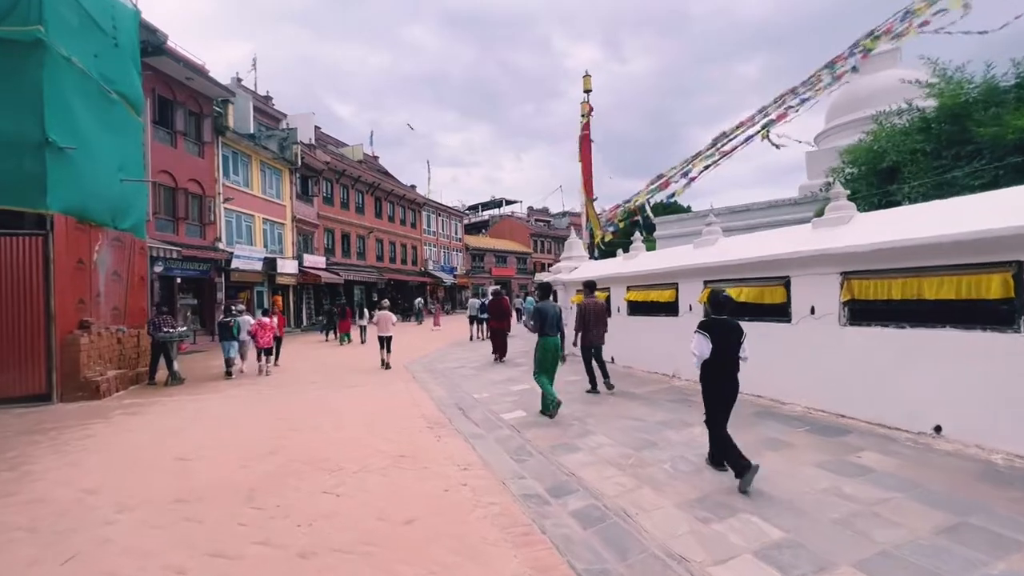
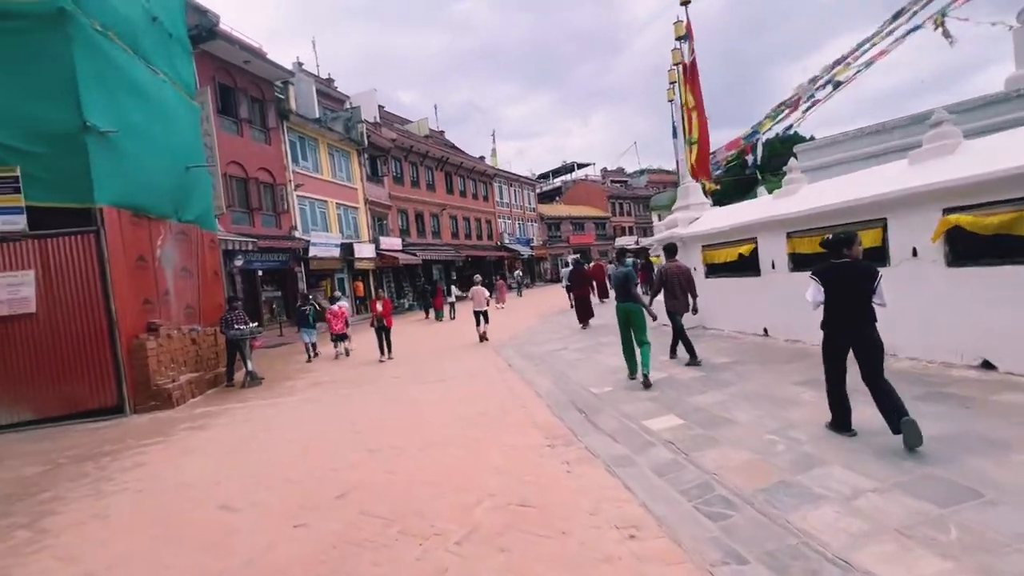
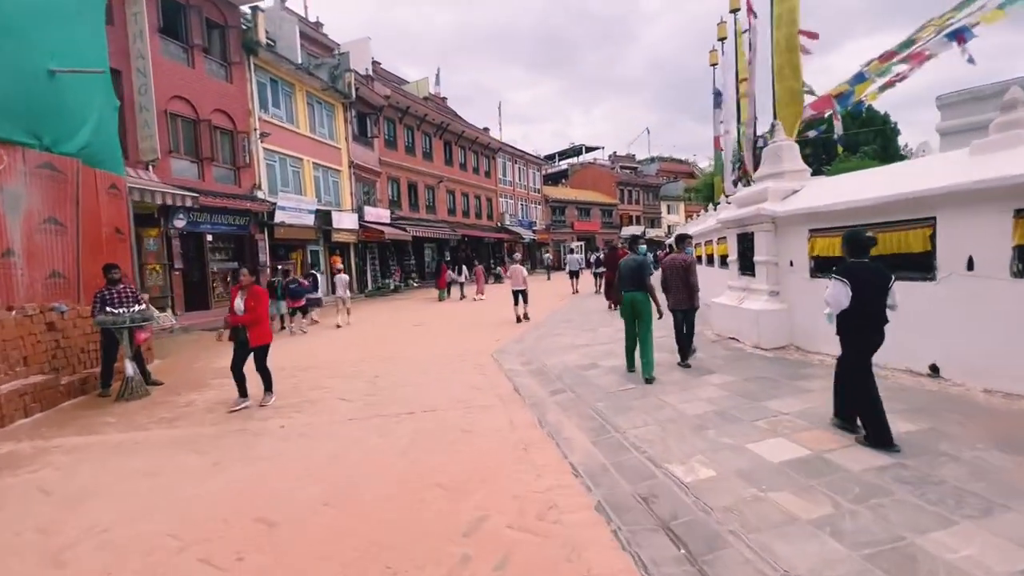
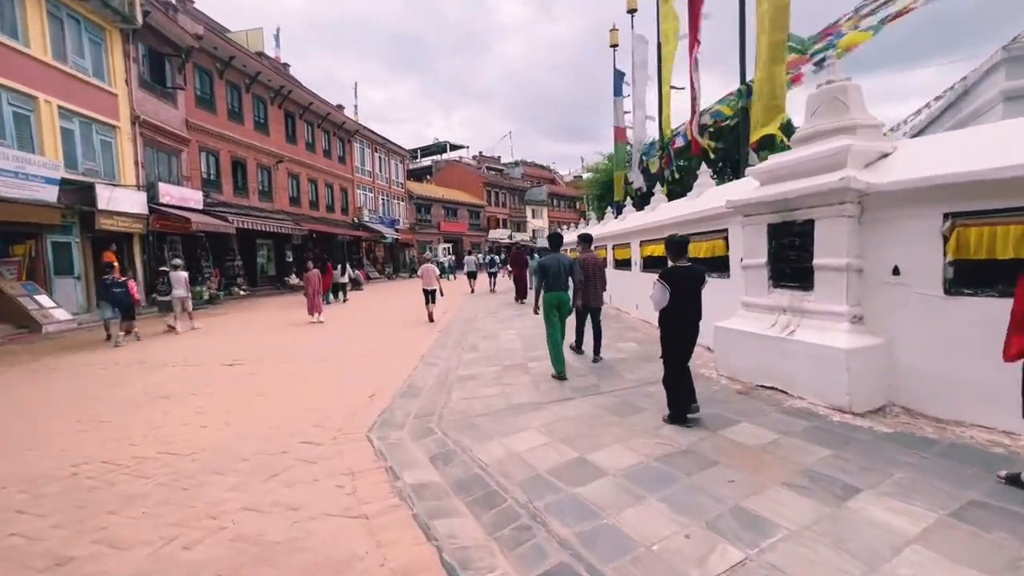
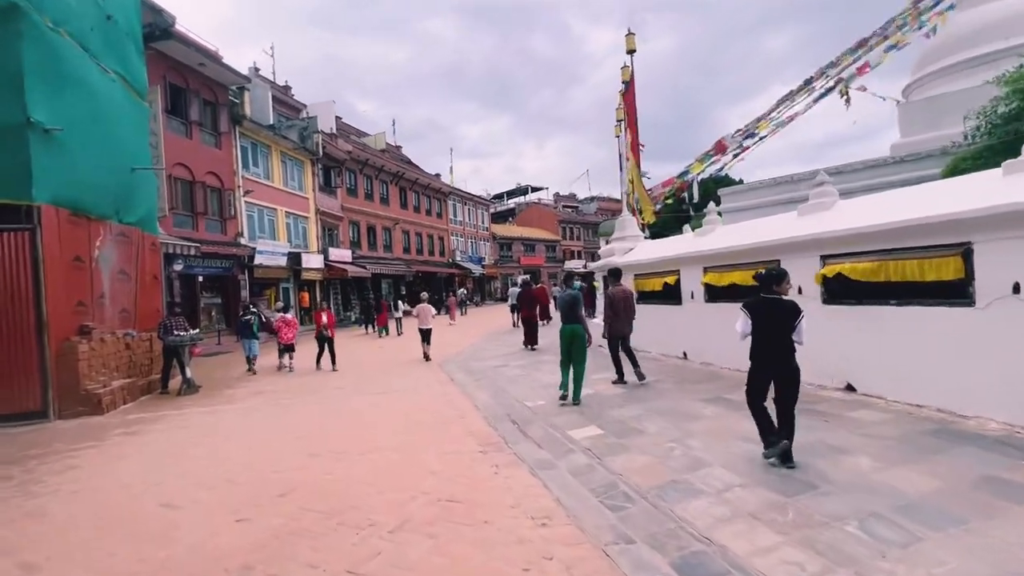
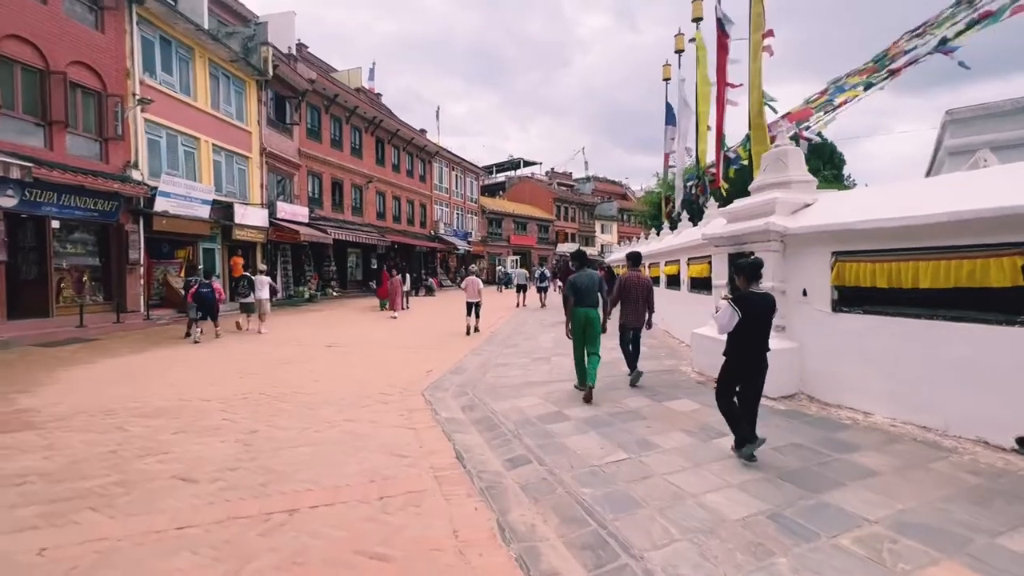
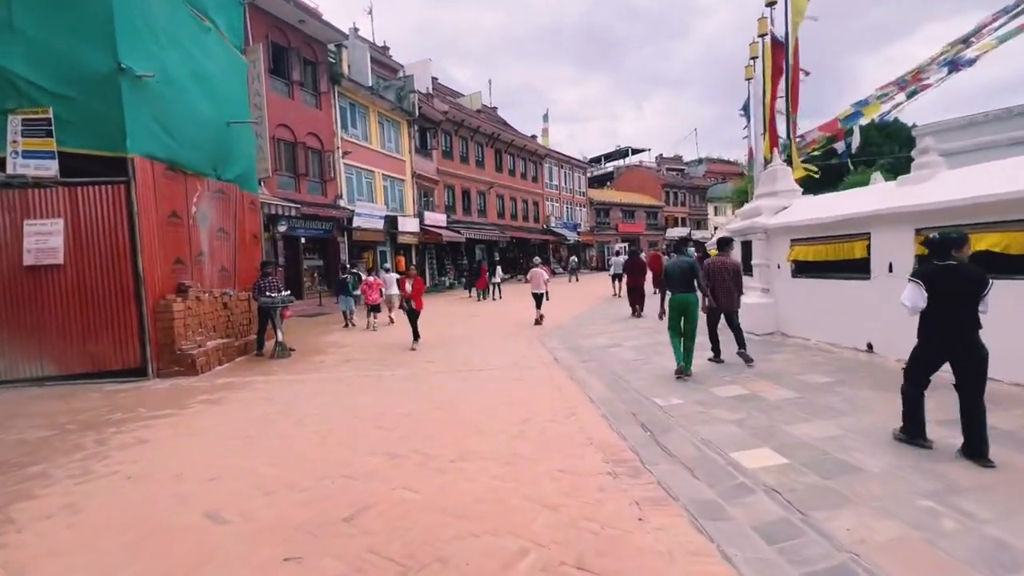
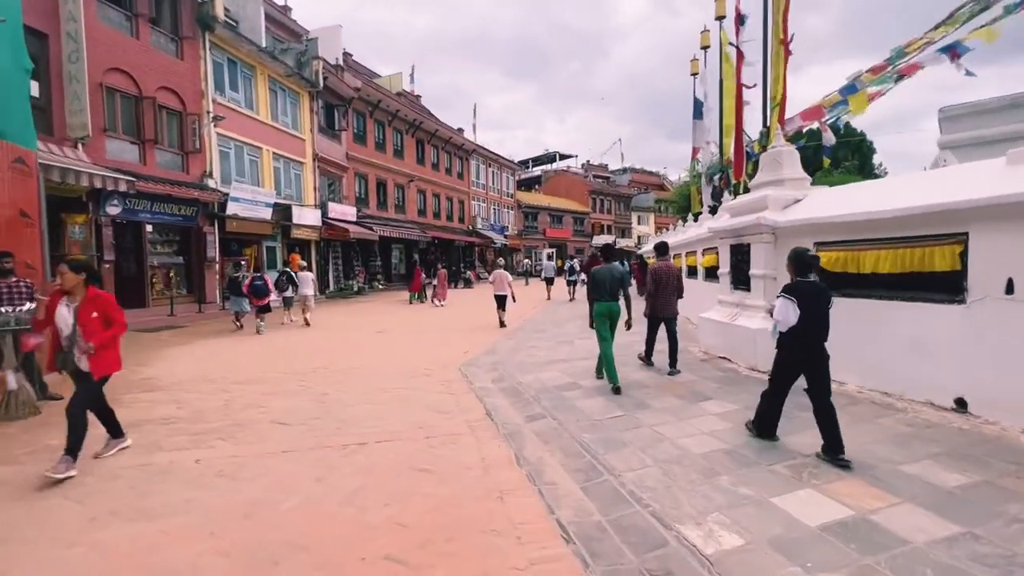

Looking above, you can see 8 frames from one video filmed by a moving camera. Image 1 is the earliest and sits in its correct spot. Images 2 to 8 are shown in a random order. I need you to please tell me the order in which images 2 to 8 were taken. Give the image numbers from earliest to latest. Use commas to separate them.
5, 2, 7, 3, 8, 6, 4
